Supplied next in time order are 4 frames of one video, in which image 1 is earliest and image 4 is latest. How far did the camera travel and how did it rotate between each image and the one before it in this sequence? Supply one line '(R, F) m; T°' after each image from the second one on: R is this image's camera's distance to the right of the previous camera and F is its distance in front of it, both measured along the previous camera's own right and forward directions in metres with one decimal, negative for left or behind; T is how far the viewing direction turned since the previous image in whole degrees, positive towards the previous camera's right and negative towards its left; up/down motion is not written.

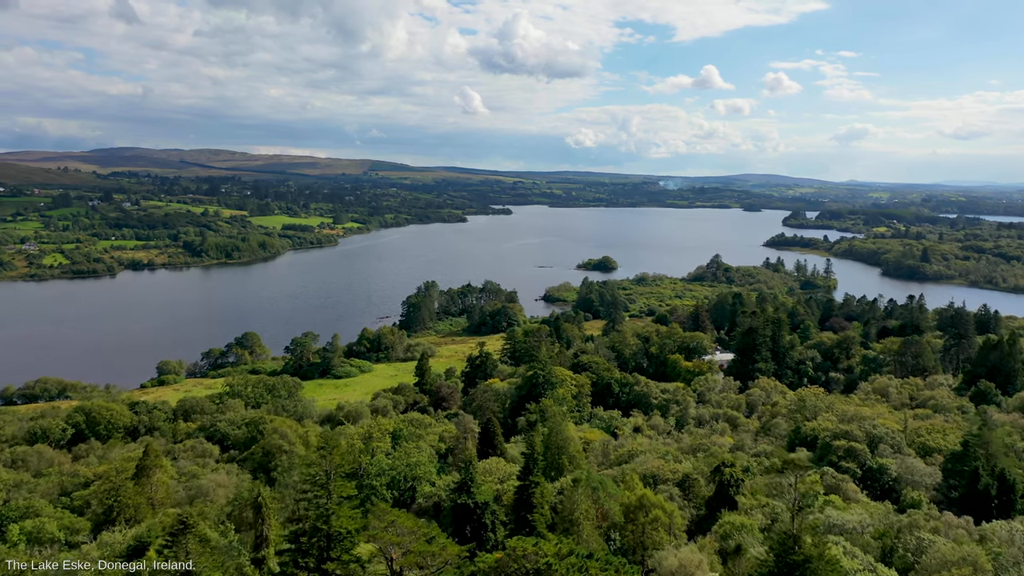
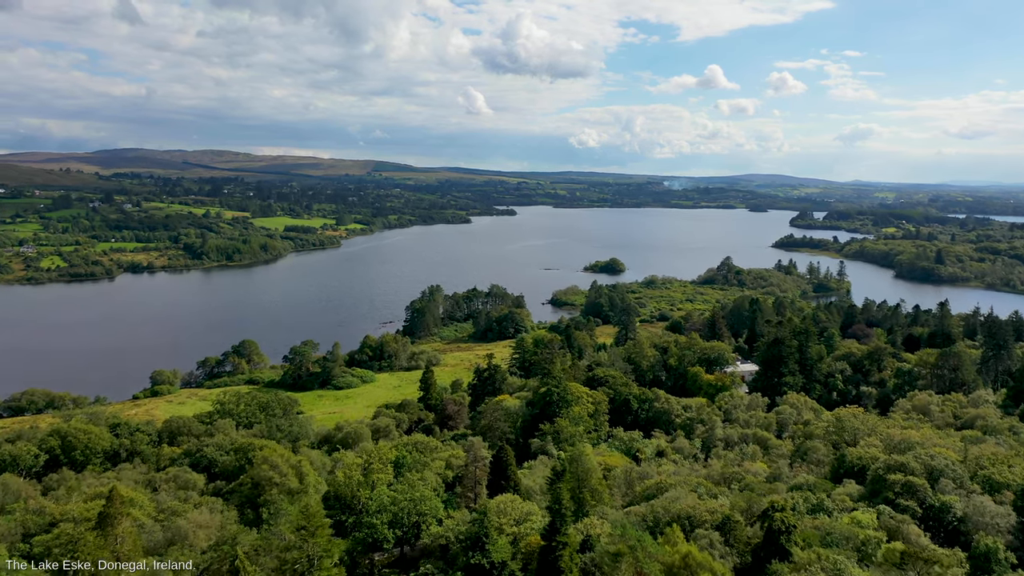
(-0.5, +2.6) m; 0°
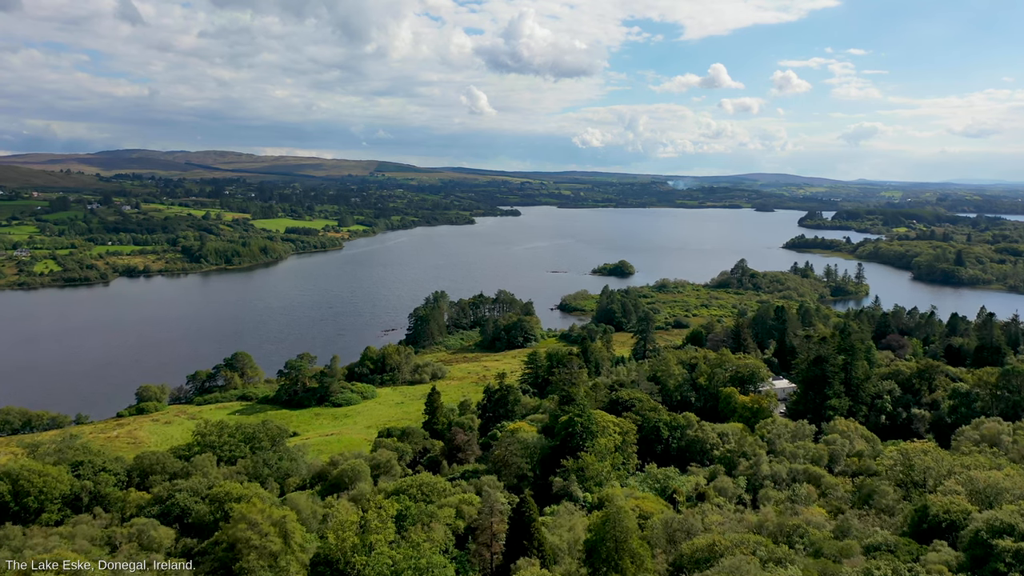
(-0.7, +3.9) m; 0°
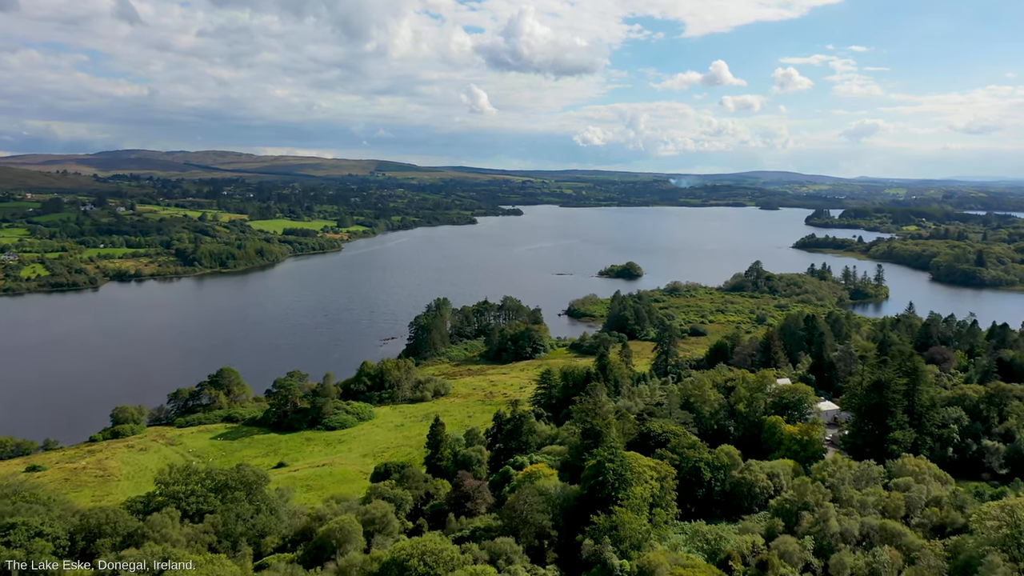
(-0.7, +4.6) m; 0°
